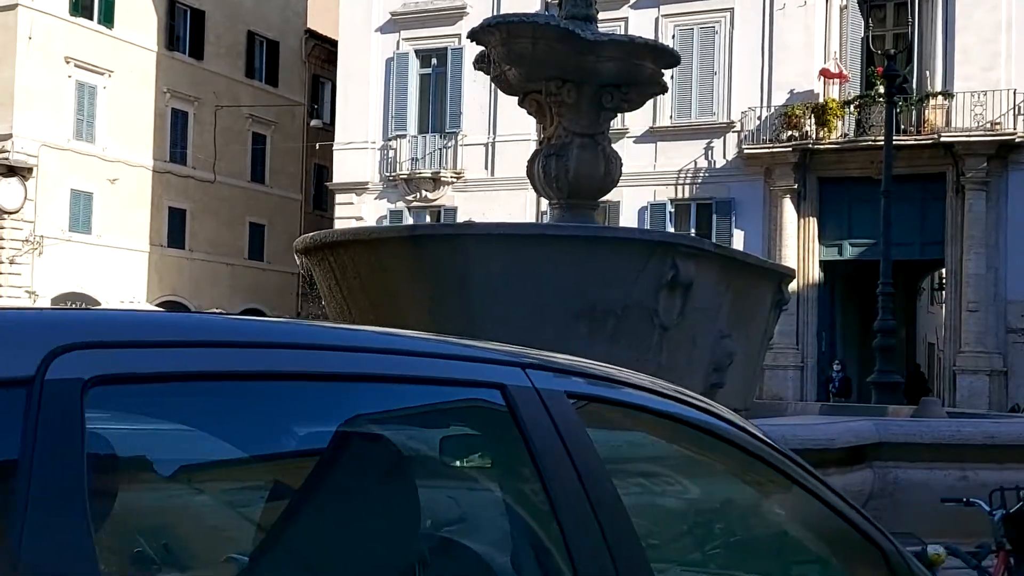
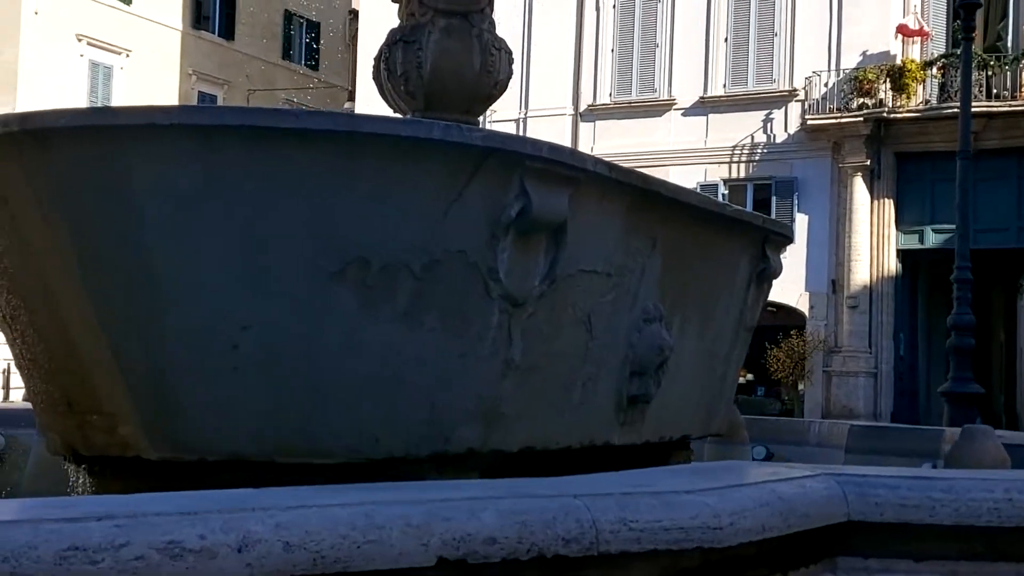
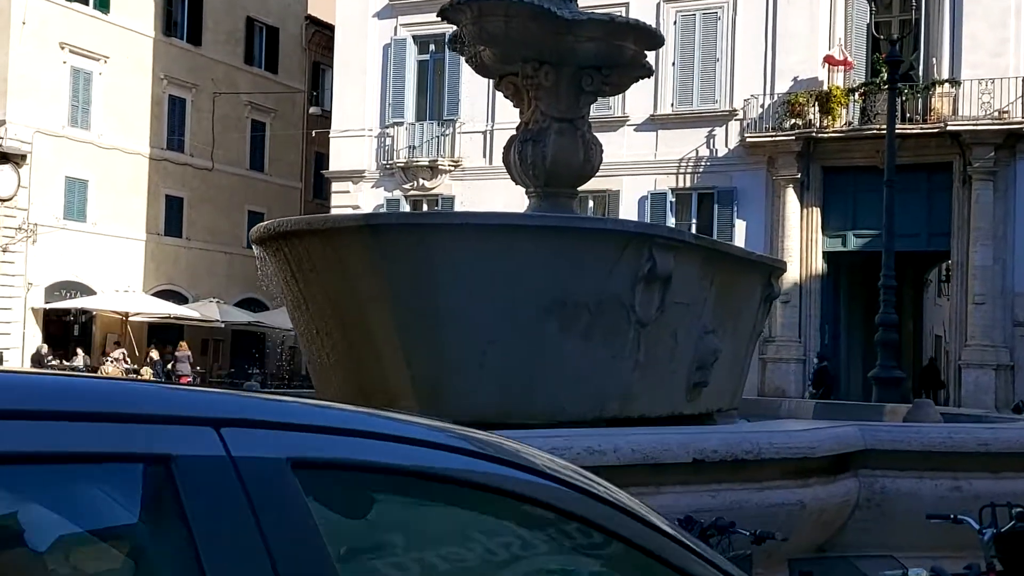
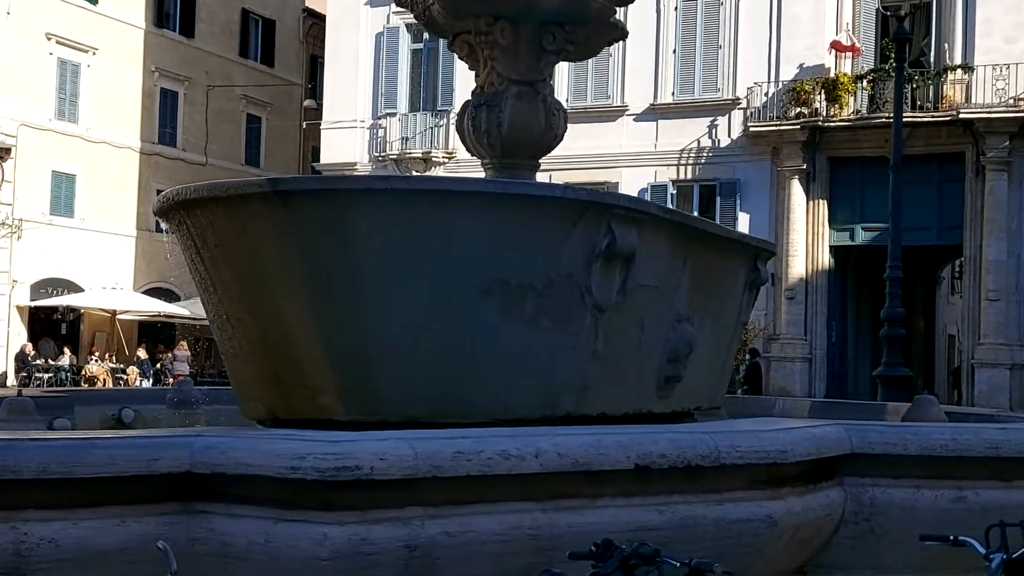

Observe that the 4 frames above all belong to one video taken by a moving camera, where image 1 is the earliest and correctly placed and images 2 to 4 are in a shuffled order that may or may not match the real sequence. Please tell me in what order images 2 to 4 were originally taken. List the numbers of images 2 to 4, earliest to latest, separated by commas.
3, 4, 2
